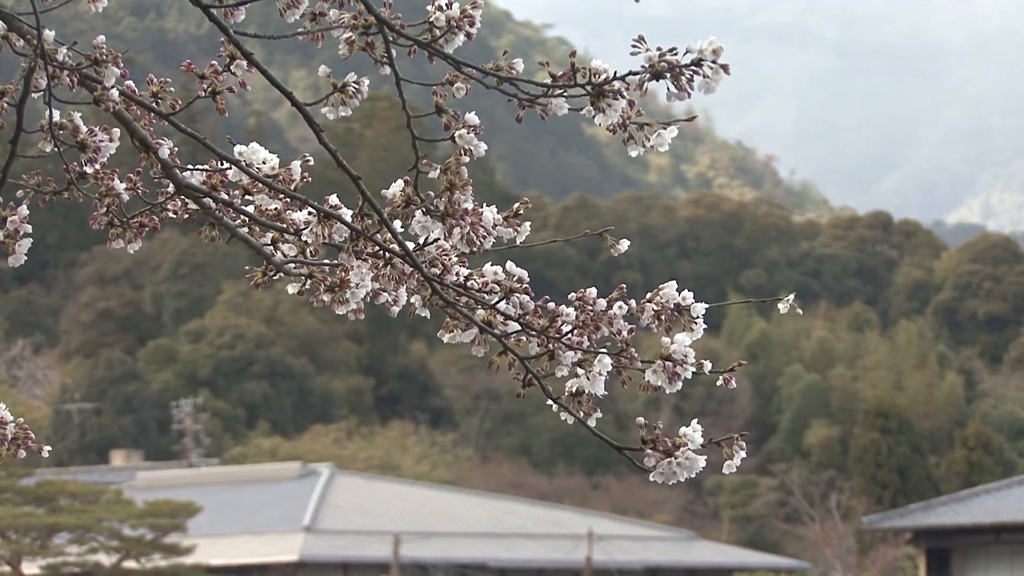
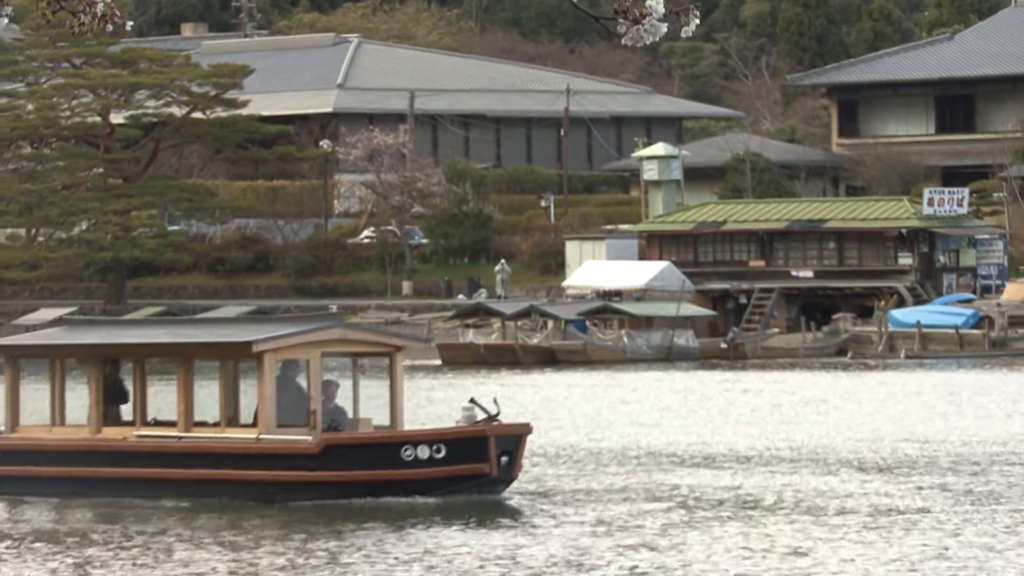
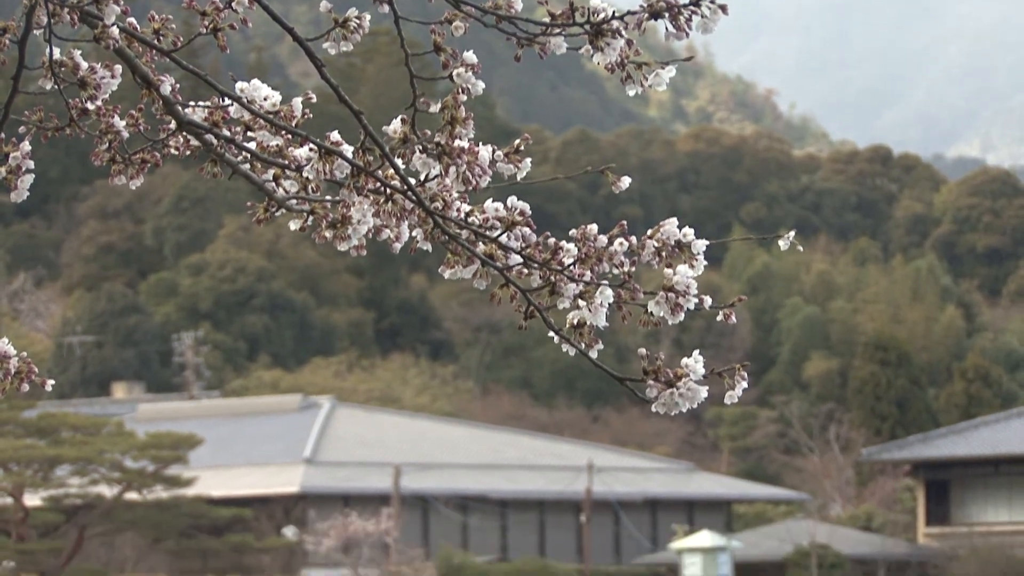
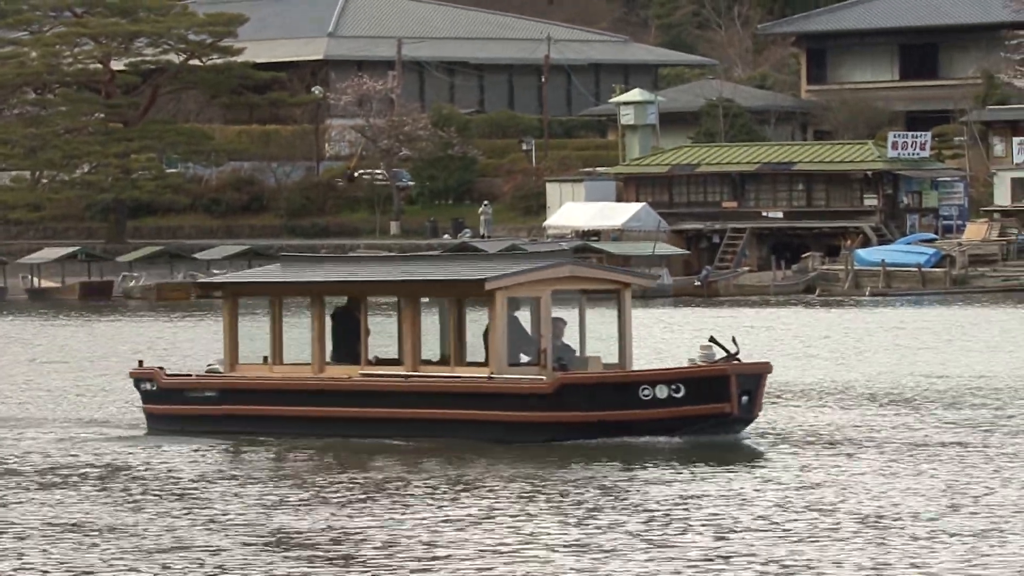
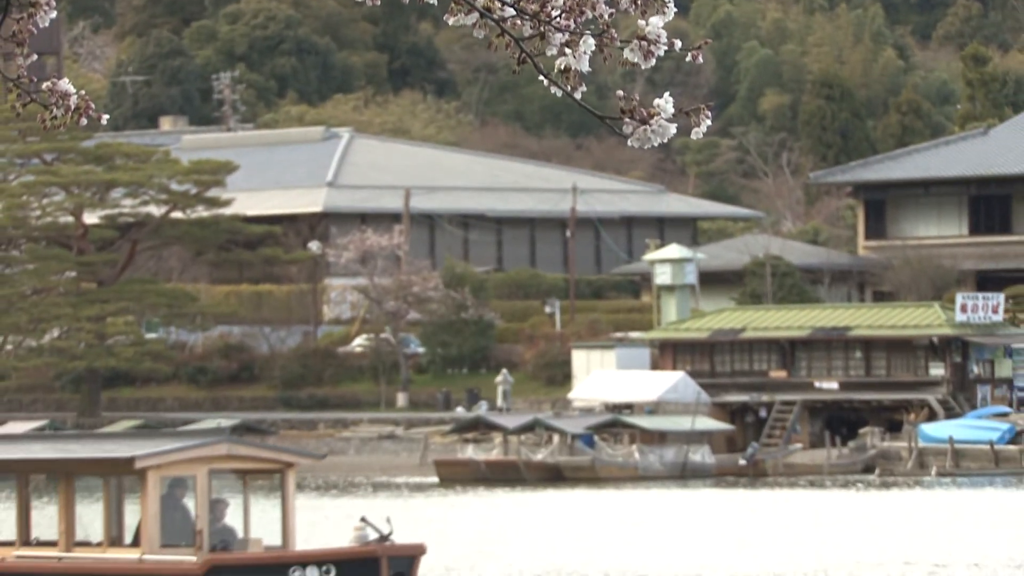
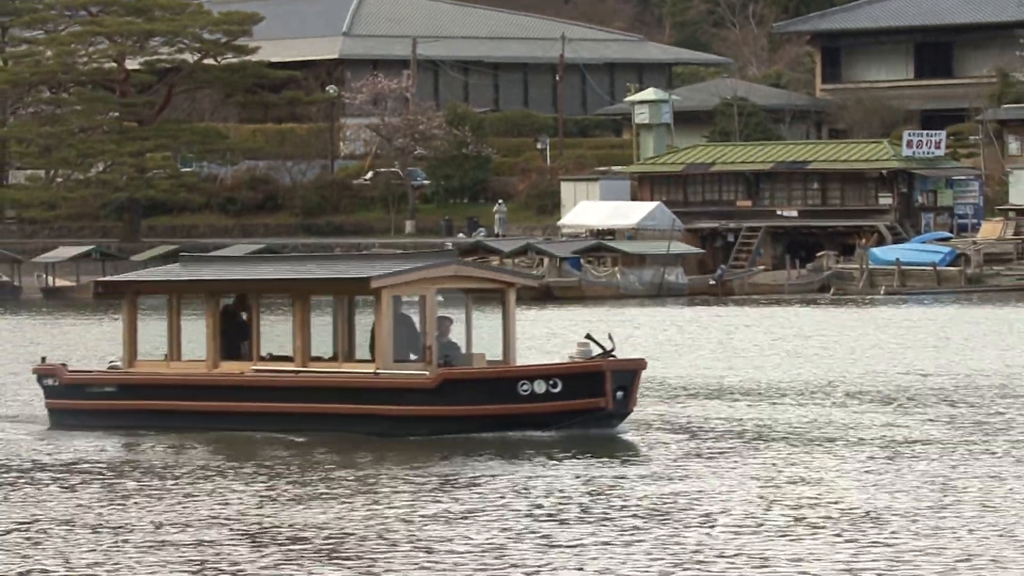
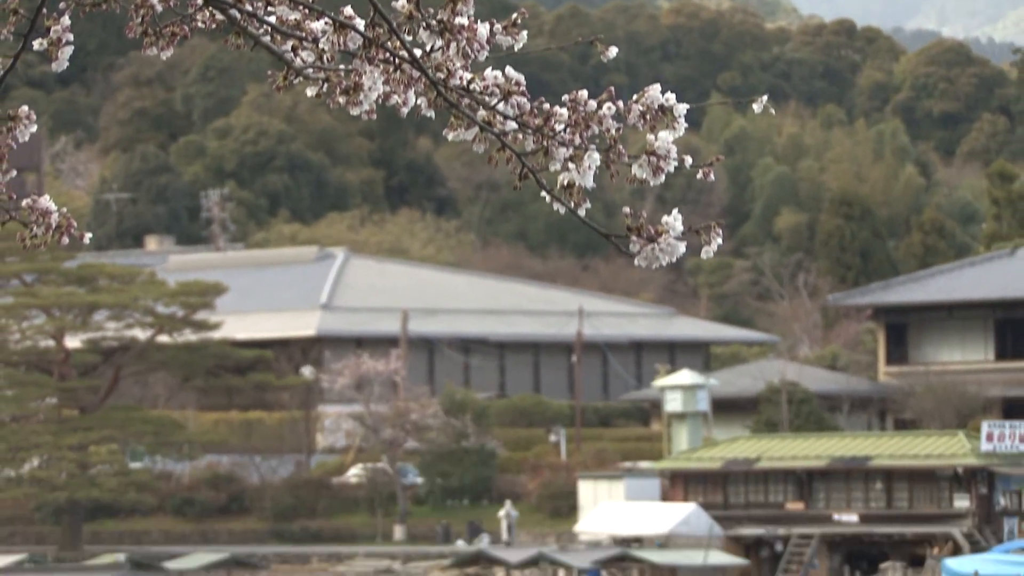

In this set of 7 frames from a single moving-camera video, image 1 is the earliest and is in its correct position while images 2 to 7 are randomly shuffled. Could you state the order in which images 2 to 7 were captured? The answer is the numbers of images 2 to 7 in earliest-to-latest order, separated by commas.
3, 7, 5, 2, 6, 4
